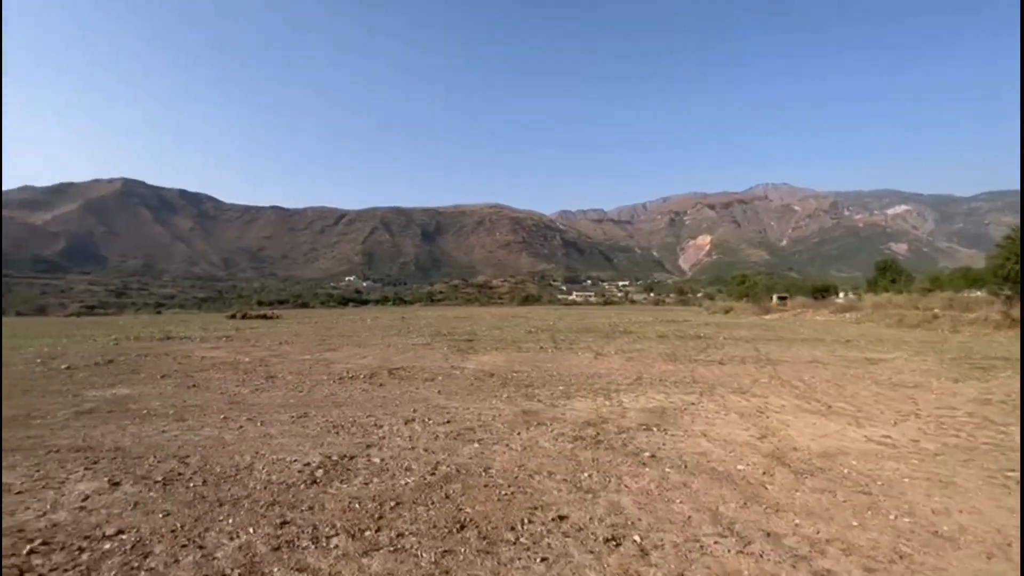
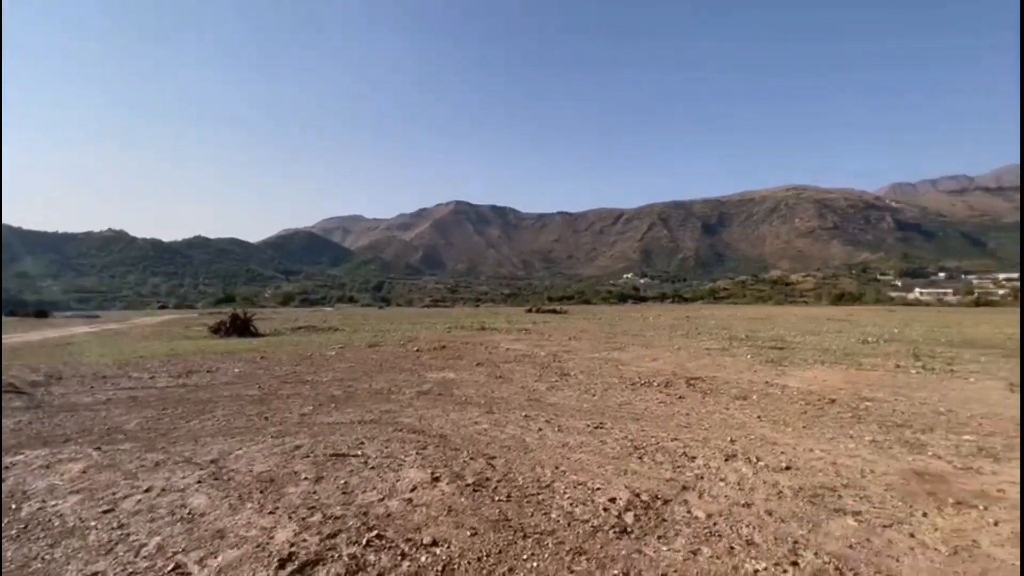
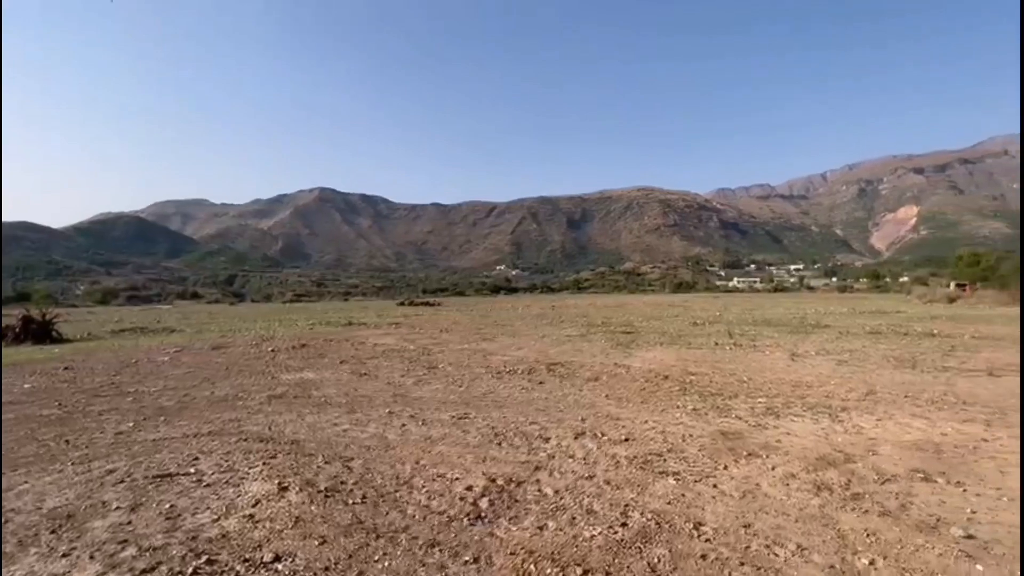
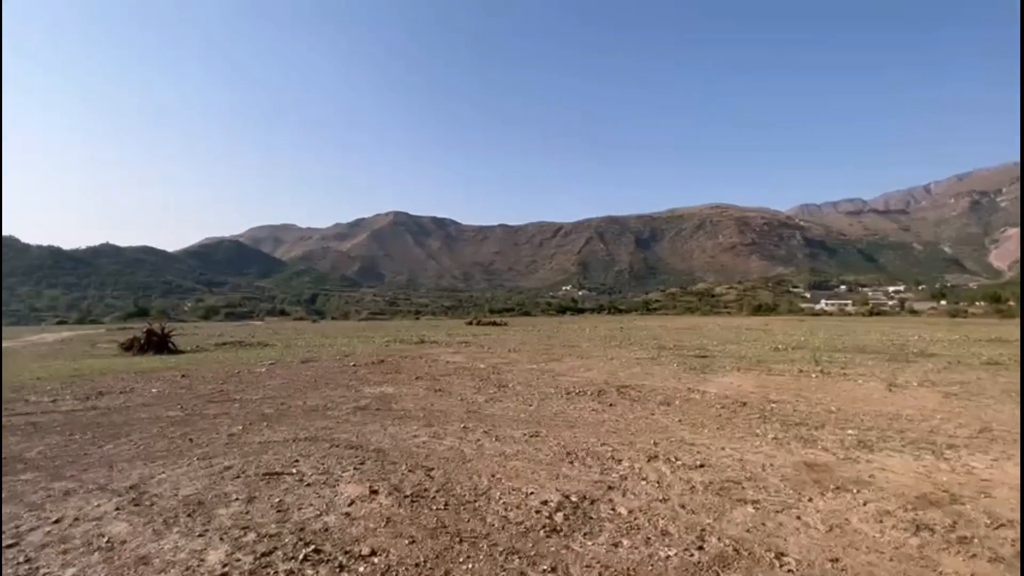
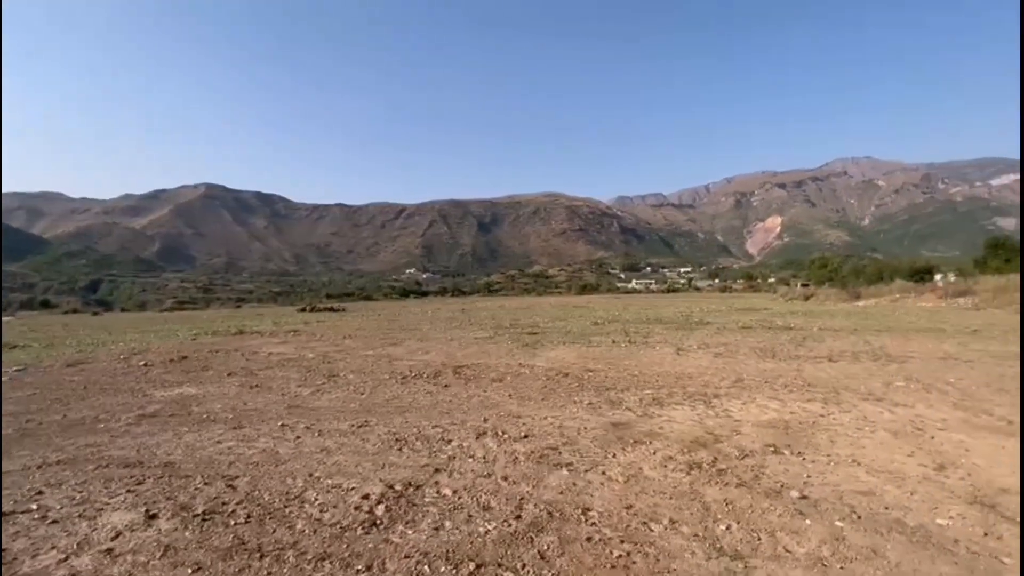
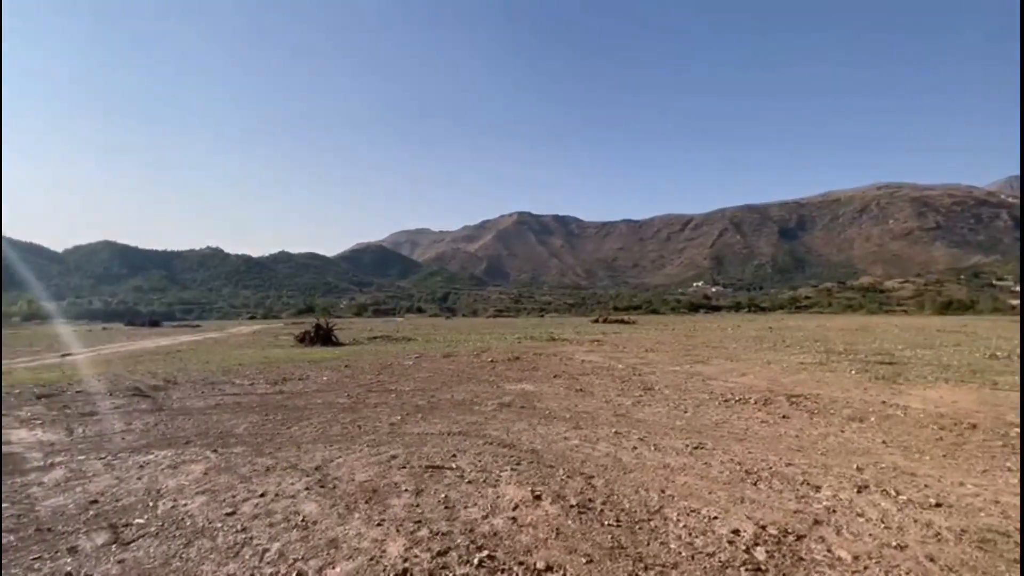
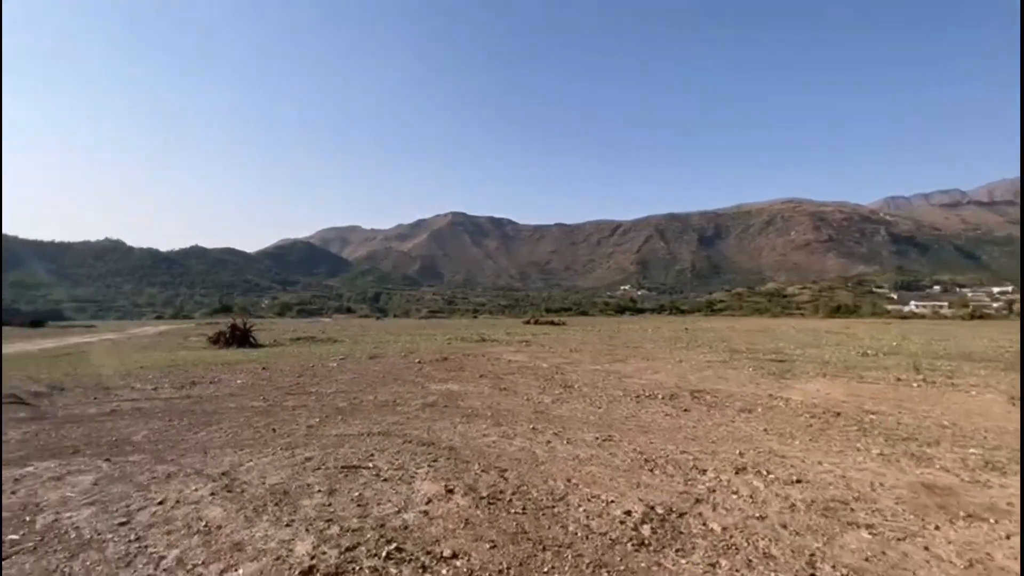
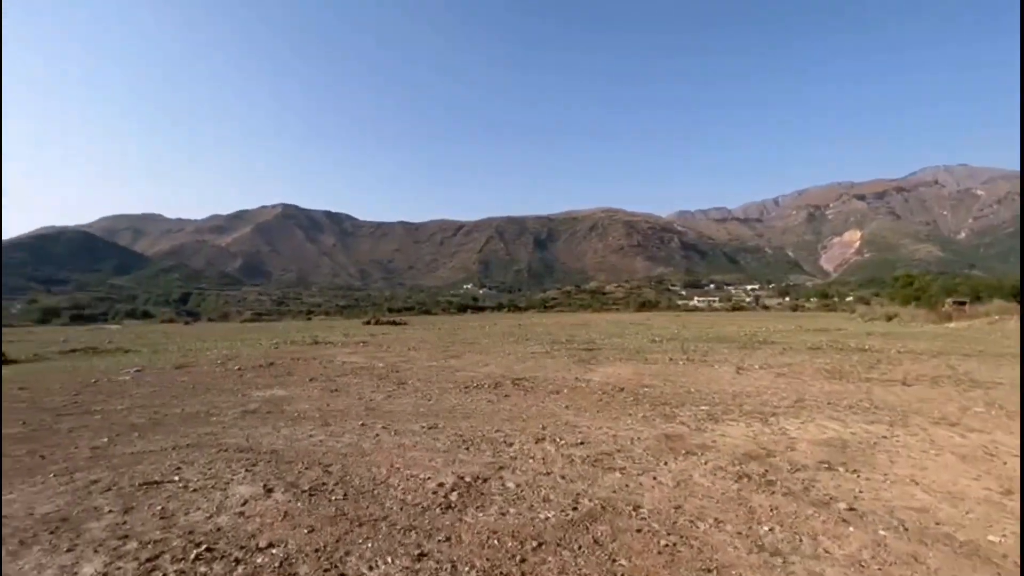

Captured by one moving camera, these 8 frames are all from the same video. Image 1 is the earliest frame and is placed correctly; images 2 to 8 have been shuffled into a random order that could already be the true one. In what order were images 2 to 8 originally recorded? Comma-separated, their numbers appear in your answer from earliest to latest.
8, 4, 7, 6, 2, 3, 5
